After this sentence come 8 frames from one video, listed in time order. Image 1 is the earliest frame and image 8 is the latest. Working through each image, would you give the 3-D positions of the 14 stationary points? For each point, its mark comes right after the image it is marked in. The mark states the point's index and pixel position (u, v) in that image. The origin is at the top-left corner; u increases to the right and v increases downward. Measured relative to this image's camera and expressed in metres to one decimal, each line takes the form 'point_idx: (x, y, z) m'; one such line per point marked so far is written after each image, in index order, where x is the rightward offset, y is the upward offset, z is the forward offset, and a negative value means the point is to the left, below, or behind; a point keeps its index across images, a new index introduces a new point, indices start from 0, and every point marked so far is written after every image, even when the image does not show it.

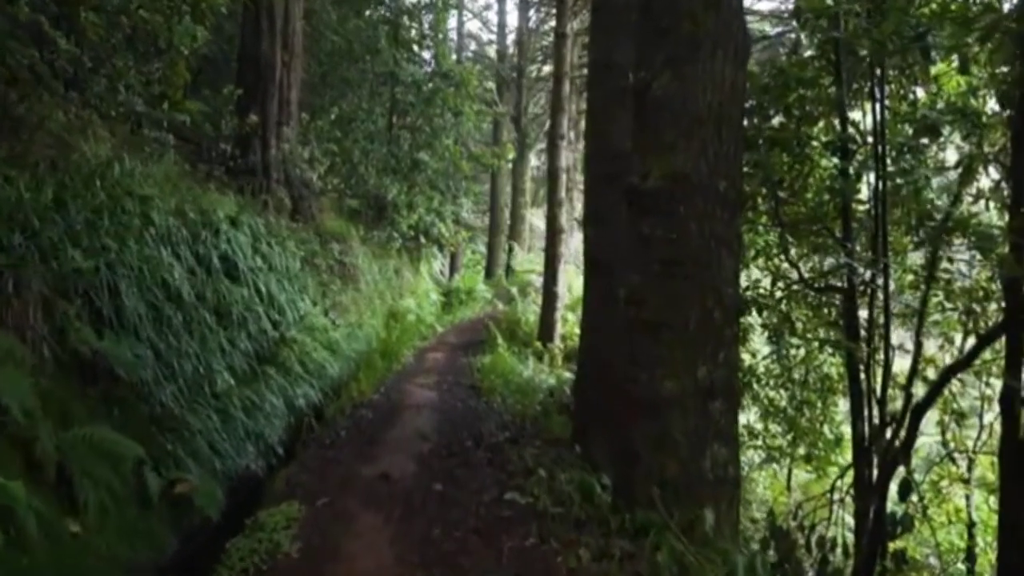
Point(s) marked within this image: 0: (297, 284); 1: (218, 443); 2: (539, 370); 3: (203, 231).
0: (-2.6, 0.0, +11.5) m
1: (-1.9, -1.0, +6.0) m
2: (+0.4, -1.1, +11.7) m
3: (-3.2, +0.6, +9.7) m
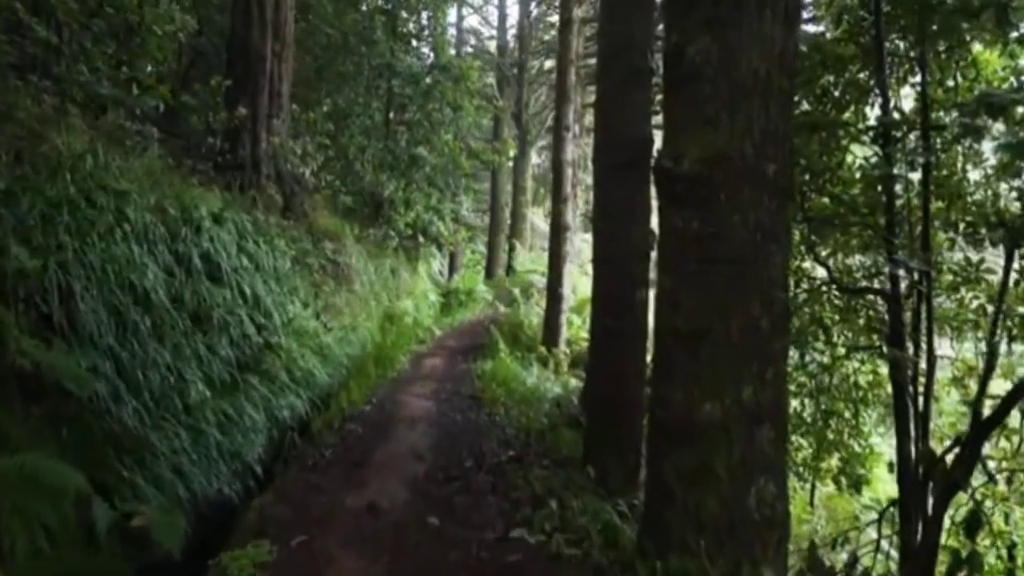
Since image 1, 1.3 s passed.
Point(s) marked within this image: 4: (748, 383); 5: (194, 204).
0: (-2.6, 0.0, +10.8) m
1: (-1.9, -1.0, +5.3) m
2: (+0.4, -1.1, +11.0) m
3: (-3.1, +0.6, +9.0) m
4: (+0.9, -0.4, +3.5) m
5: (-3.2, +0.9, +9.6) m
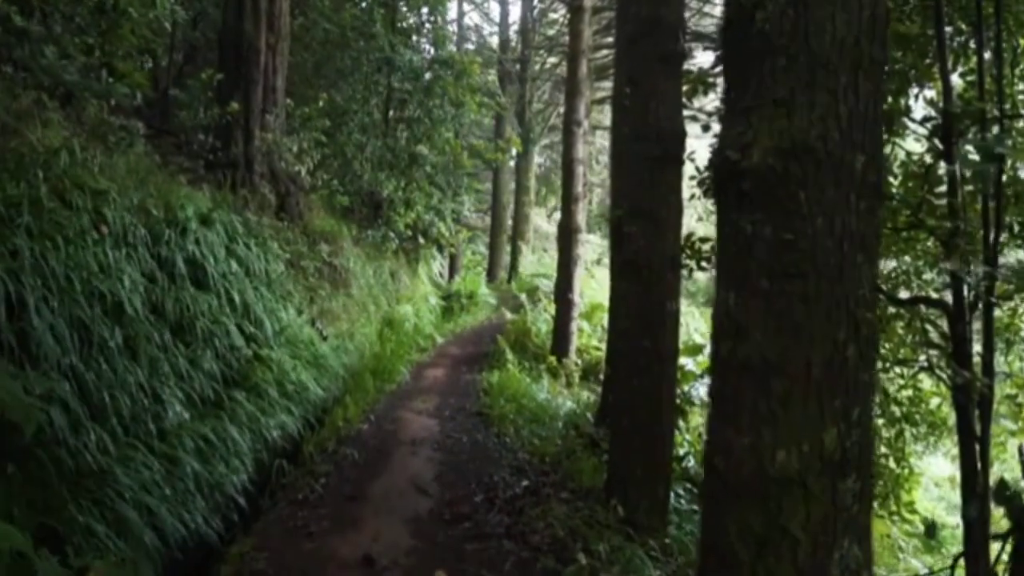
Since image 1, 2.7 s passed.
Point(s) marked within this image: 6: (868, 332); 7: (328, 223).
0: (-2.5, 0.0, +10.2) m
1: (-1.8, -1.1, +4.7) m
2: (+0.5, -1.2, +10.3) m
3: (-3.0, +0.5, +8.4) m
4: (+1.0, -0.4, +2.8) m
5: (-3.1, +0.8, +8.9) m
6: (+1.1, -0.1, +2.9) m
7: (-2.8, +1.0, +14.3) m
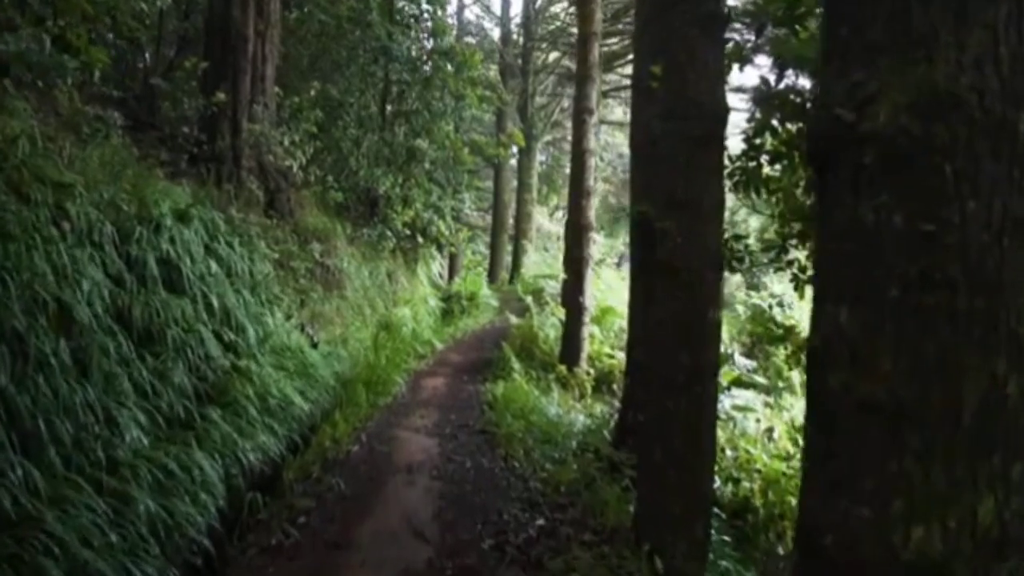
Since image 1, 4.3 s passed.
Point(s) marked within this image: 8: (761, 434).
0: (-2.4, -0.1, +9.4) m
1: (-1.7, -1.1, +3.9) m
2: (+0.5, -1.2, +9.5) m
3: (-3.0, +0.5, +7.6) m
4: (+1.0, -0.4, +2.0) m
5: (-3.1, +0.8, +8.1) m
6: (+1.2, -0.2, +2.1) m
7: (-2.8, +1.0, +13.5) m
8: (+2.5, -1.5, +9.5) m
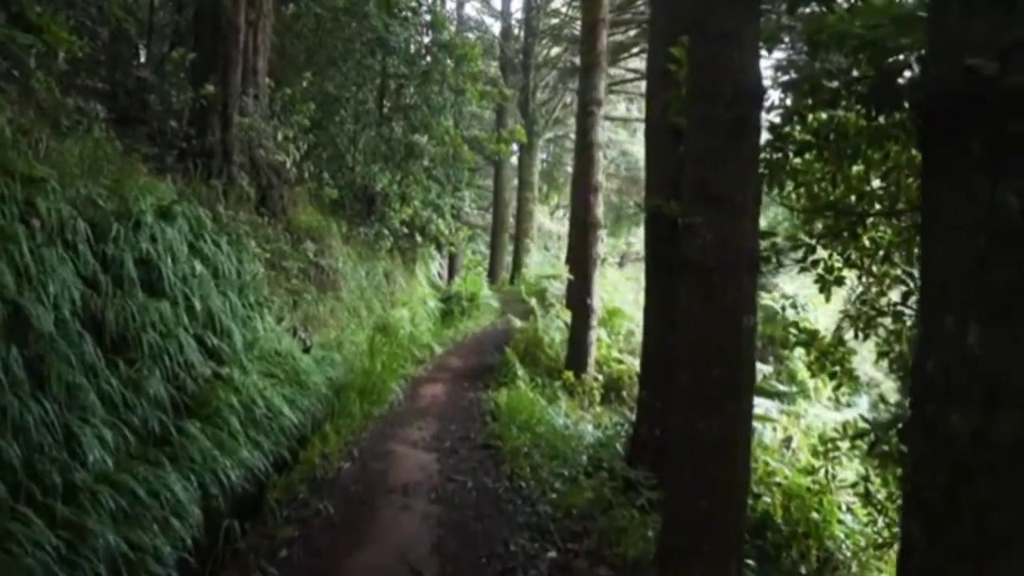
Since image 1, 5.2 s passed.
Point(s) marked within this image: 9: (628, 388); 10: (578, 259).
0: (-2.4, -0.1, +8.9) m
1: (-1.7, -1.1, +3.4) m
2: (+0.6, -1.2, +9.0) m
3: (-2.9, +0.5, +7.0) m
4: (+1.1, -0.5, +1.5) m
5: (-3.0, +0.8, +7.6) m
6: (+1.2, -0.2, +1.6) m
7: (-2.7, +0.9, +13.0) m
8: (+2.5, -1.5, +9.0) m
9: (+1.5, -1.3, +11.9) m
10: (+0.8, +0.3, +11.0) m
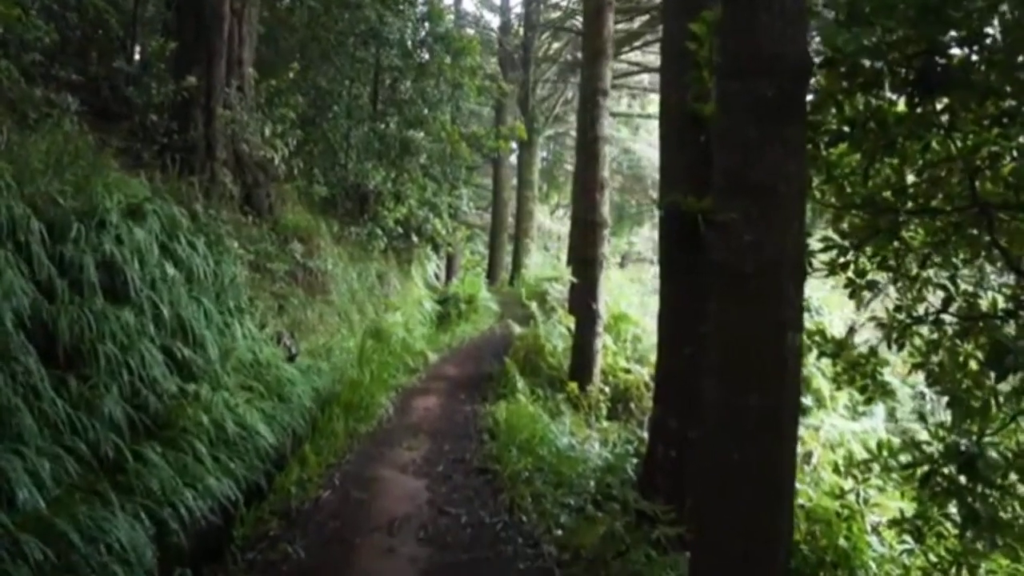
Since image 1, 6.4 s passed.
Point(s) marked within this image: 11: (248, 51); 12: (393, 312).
0: (-2.4, -0.1, +8.2) m
1: (-1.7, -1.2, +2.7) m
2: (+0.6, -1.3, +8.4) m
3: (-3.0, +0.4, +6.4) m
4: (+1.1, -0.5, +0.9) m
5: (-3.1, +0.7, +6.9) m
6: (+1.2, -0.2, +0.9) m
7: (-2.7, +0.9, +12.3) m
8: (+2.5, -1.5, +8.4) m
9: (+1.5, -1.3, +11.3) m
10: (+0.8, +0.3, +10.4) m
11: (-3.3, +3.0, +11.9) m
12: (-1.7, -0.3, +13.4) m
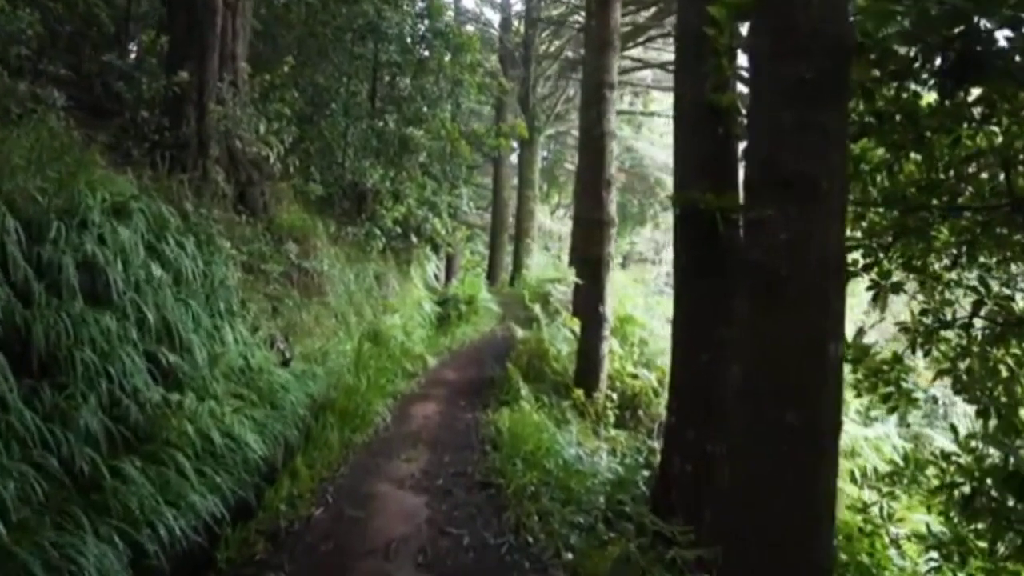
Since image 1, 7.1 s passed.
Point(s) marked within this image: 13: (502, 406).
0: (-2.4, -0.1, +7.9) m
1: (-1.7, -1.2, +2.4) m
2: (+0.6, -1.3, +8.0) m
3: (-2.9, +0.4, +6.0) m
4: (+1.1, -0.5, +0.5) m
5: (-3.0, +0.7, +6.6) m
6: (+1.2, -0.2, +0.6) m
7: (-2.7, +0.9, +12.0) m
8: (+2.6, -1.6, +8.0) m
9: (+1.5, -1.4, +11.0) m
10: (+0.8, +0.3, +10.0) m
11: (-3.3, +3.0, +11.6) m
12: (-1.7, -0.4, +13.1) m
13: (-0.1, -1.2, +9.7) m
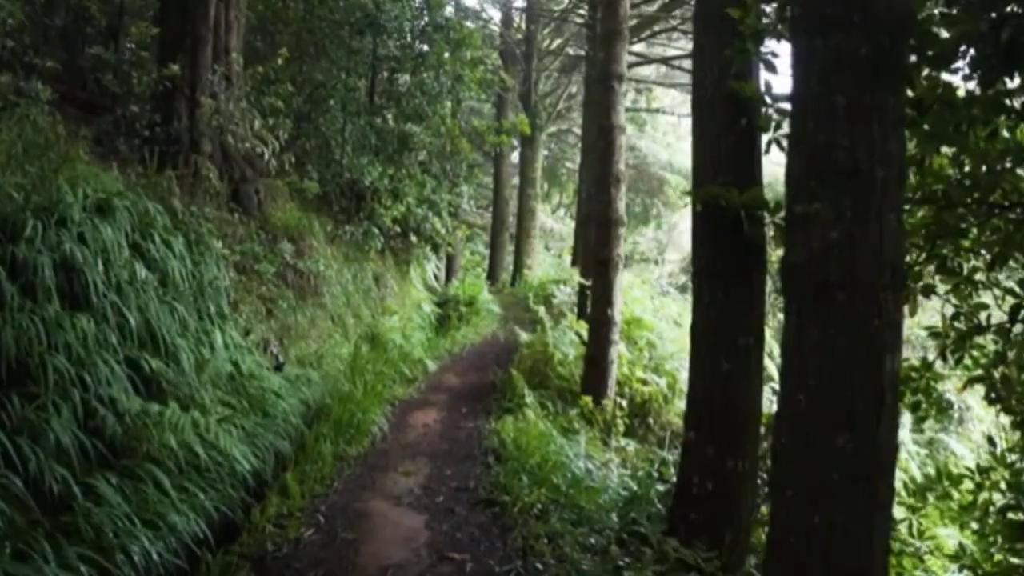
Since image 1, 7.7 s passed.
0: (-2.4, -0.1, +7.5) m
1: (-1.6, -1.2, +2.0) m
2: (+0.6, -1.3, +7.7) m
3: (-2.9, +0.4, +5.7) m
4: (+1.1, -0.5, +0.2) m
5: (-3.0, +0.7, +6.2) m
6: (+1.3, -0.2, +0.2) m
7: (-2.7, +0.9, +11.6) m
8: (+2.6, -1.6, +7.6) m
9: (+1.6, -1.4, +10.6) m
10: (+0.8, +0.3, +9.6) m
11: (-3.3, +3.0, +11.2) m
12: (-1.6, -0.4, +12.7) m
13: (-0.1, -1.2, +9.3) m
